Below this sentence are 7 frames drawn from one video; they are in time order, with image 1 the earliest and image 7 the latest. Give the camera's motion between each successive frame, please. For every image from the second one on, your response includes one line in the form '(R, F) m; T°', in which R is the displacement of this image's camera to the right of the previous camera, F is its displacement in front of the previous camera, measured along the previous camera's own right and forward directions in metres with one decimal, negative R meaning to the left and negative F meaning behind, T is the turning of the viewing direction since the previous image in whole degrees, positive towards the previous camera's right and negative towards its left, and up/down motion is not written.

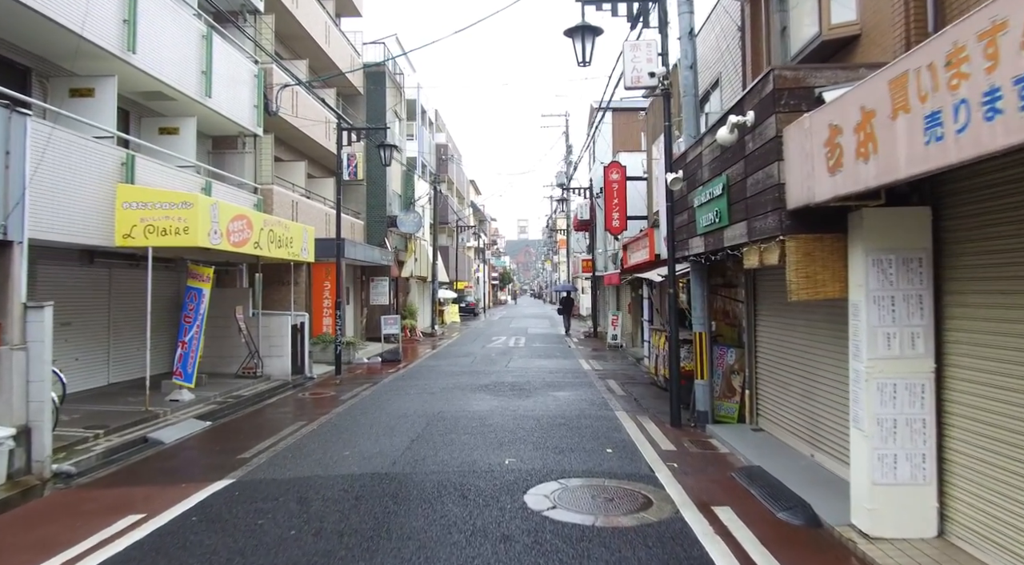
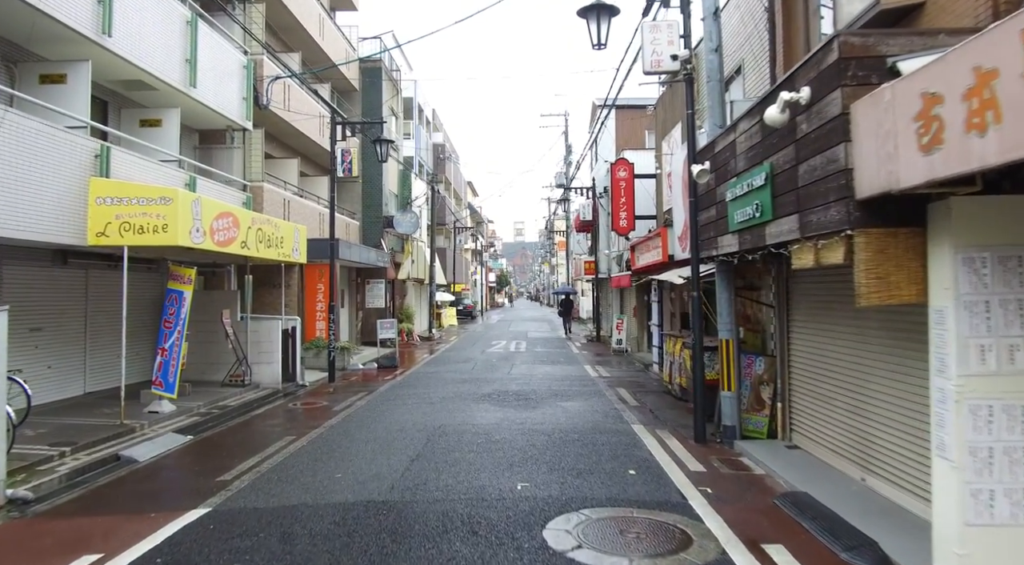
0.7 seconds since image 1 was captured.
(-0.2, +0.8) m; 0°
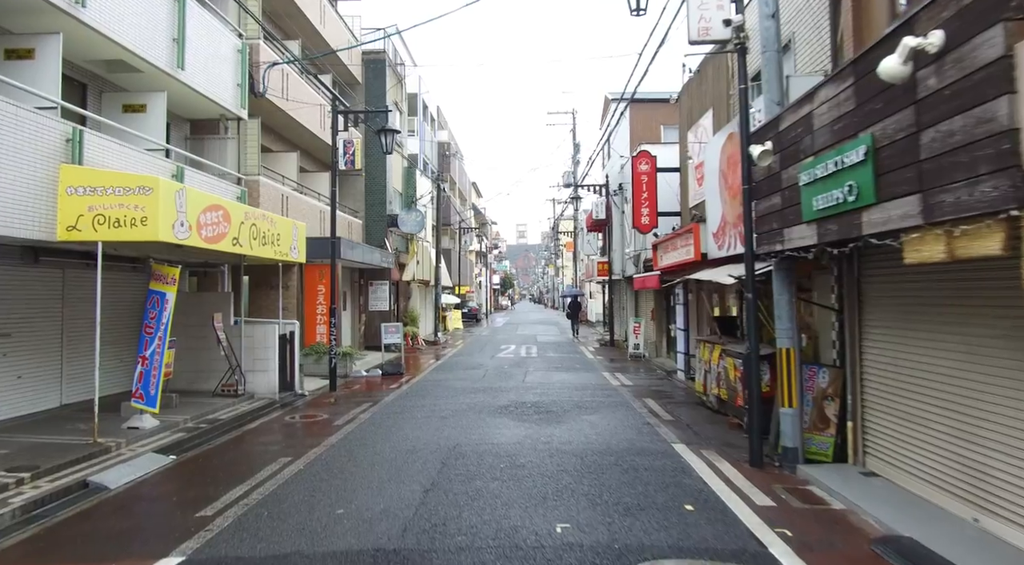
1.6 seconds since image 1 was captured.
(-0.3, +1.2) m; 0°
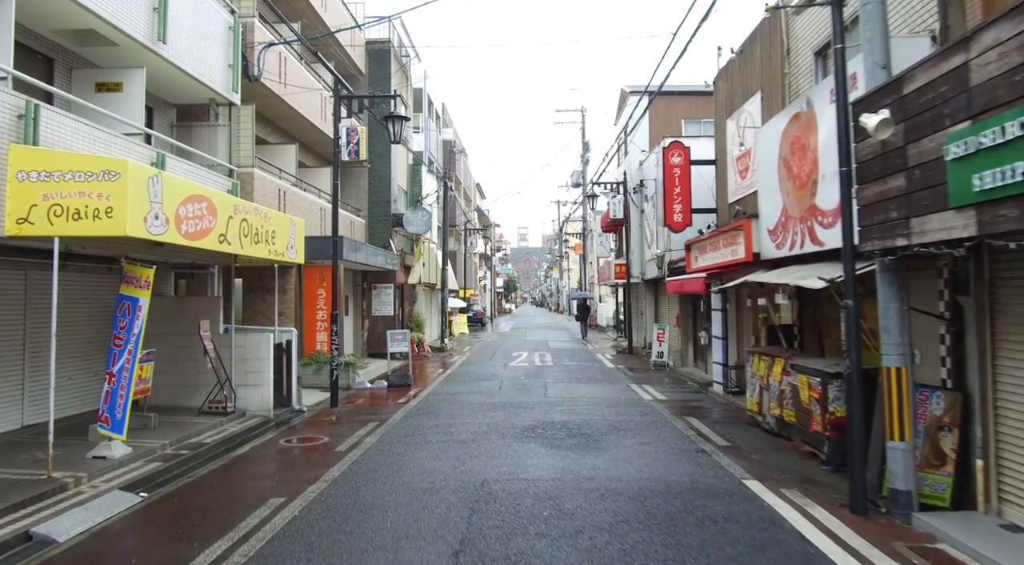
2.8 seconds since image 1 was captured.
(-0.4, +1.5) m; 0°
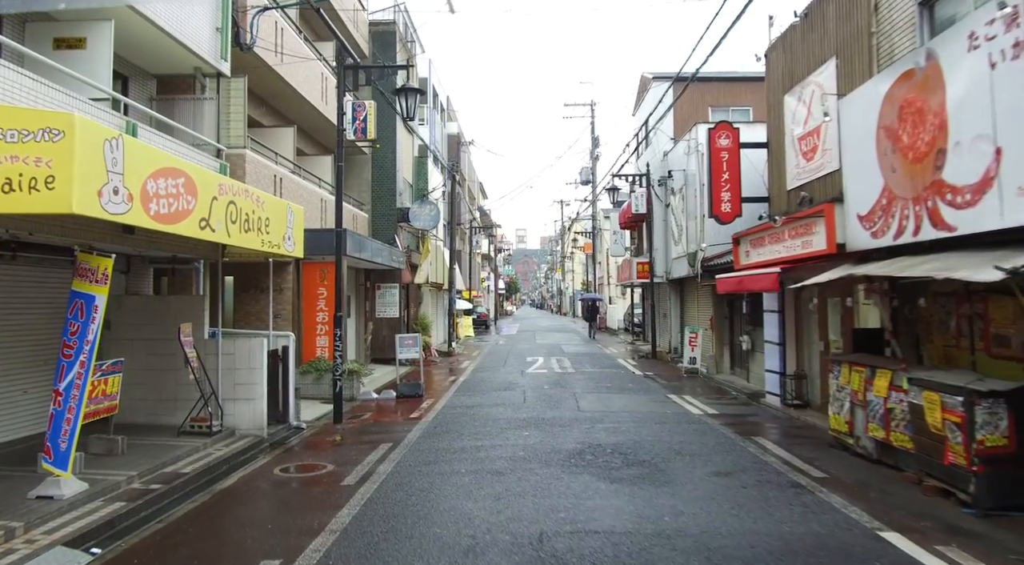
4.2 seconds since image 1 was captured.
(-0.6, +1.7) m; 0°
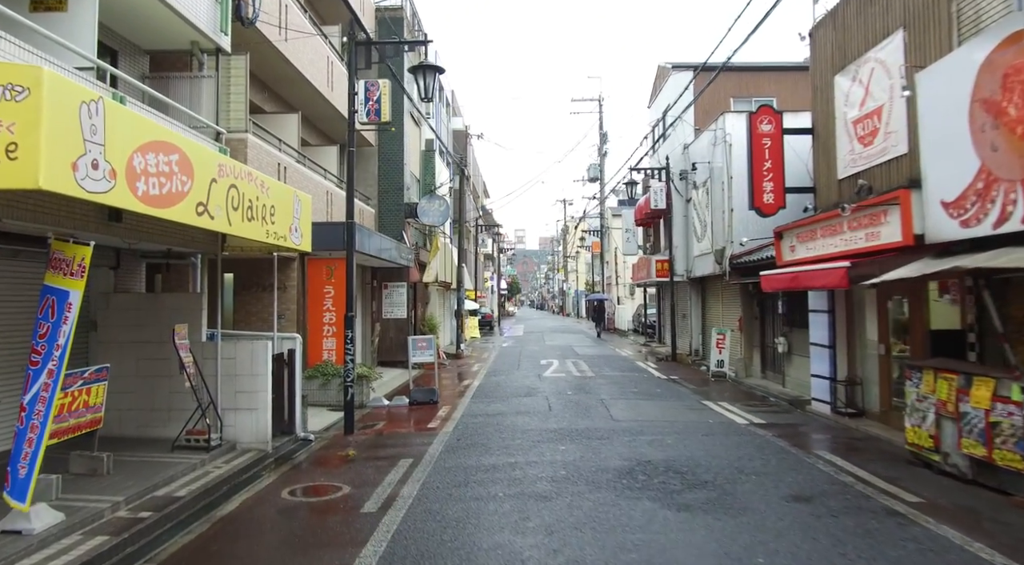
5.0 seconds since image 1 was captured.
(-0.5, +1.0) m; 0°
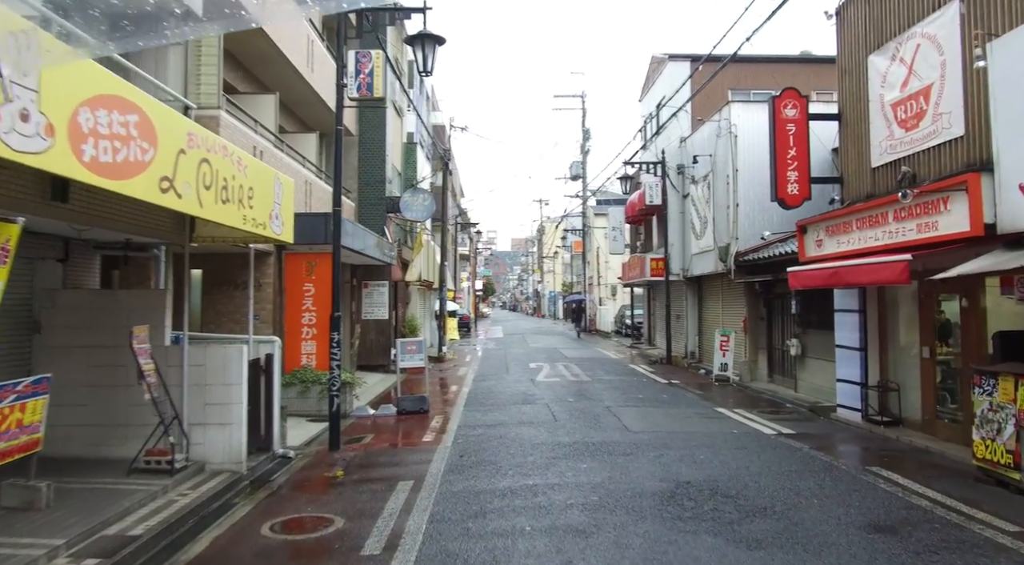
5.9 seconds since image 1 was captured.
(-0.5, +1.1) m; +2°
